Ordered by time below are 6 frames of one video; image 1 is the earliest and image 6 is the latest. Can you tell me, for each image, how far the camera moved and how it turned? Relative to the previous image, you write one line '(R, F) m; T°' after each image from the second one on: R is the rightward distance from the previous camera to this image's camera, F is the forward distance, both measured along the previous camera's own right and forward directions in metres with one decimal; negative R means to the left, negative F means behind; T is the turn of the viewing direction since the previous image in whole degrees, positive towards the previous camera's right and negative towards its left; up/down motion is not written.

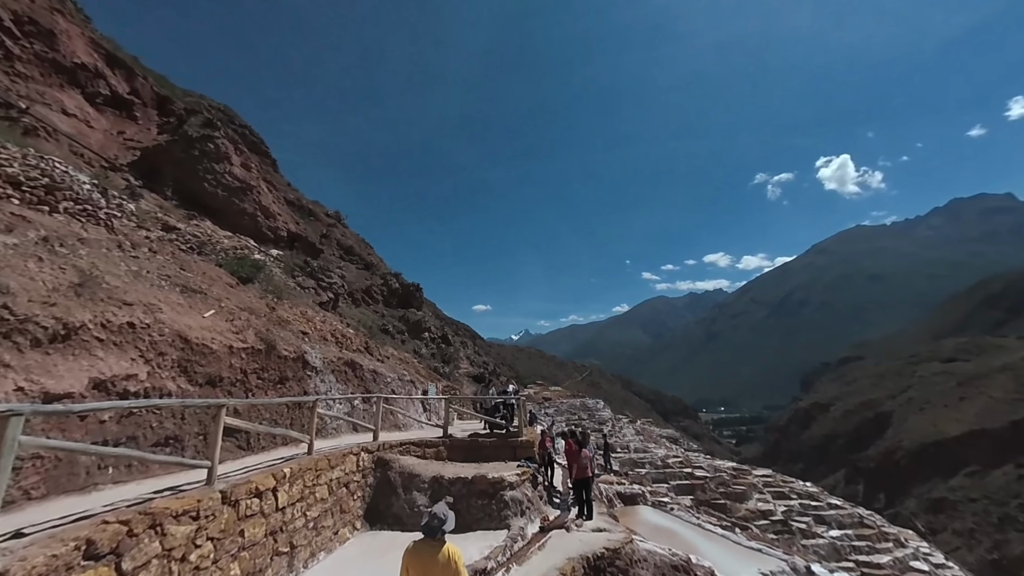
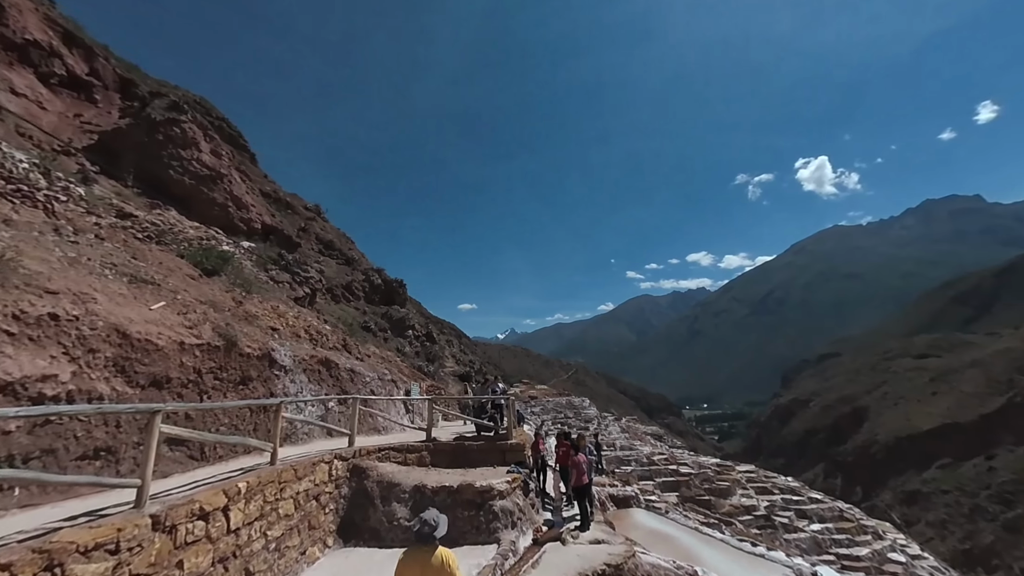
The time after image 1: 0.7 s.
(-0.1, +0.7) m; +2°
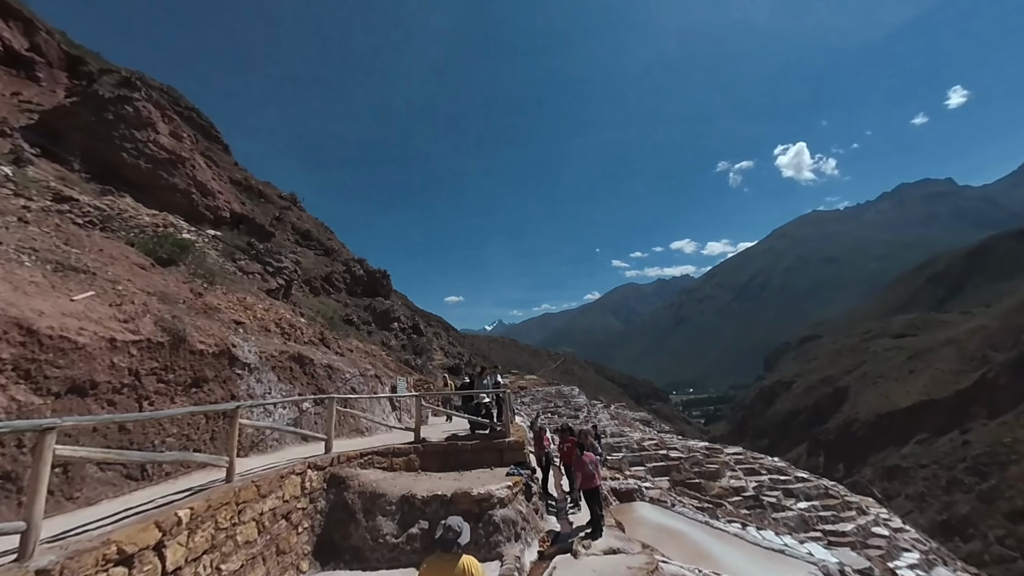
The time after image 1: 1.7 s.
(-0.2, +1.0) m; +2°
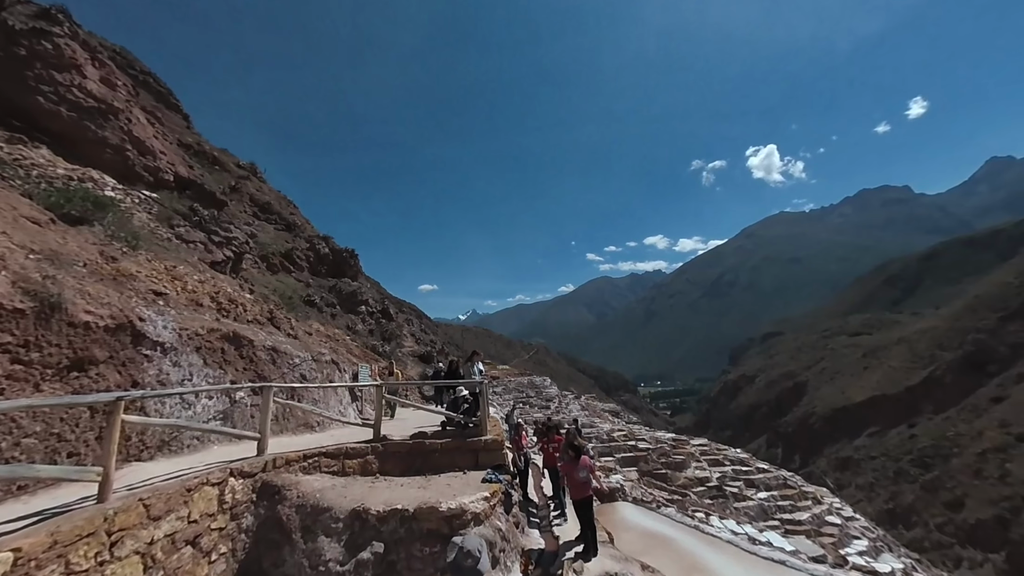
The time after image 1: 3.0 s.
(-0.1, +1.3) m; +3°
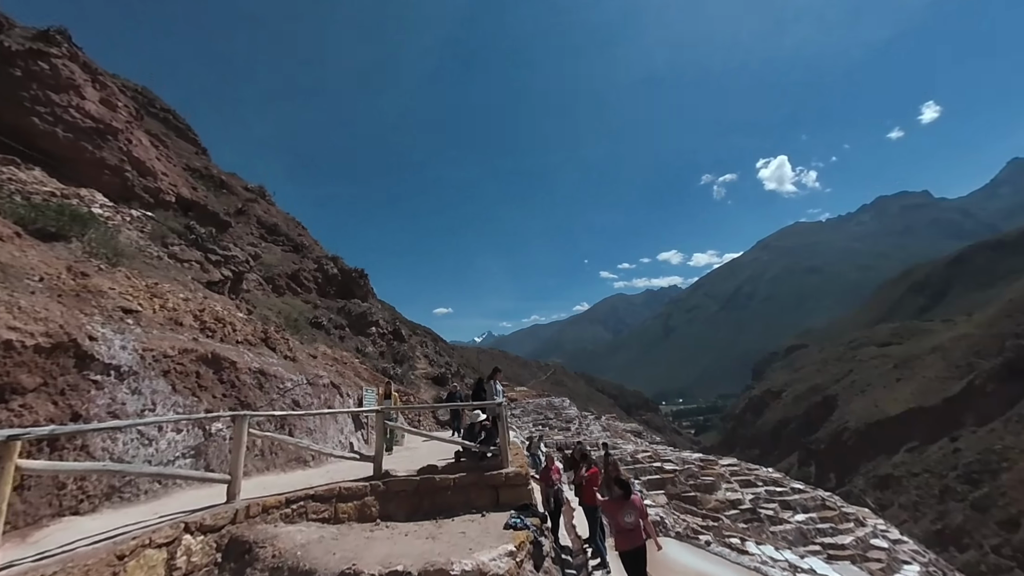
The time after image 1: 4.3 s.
(-0.1, +1.1) m; -2°
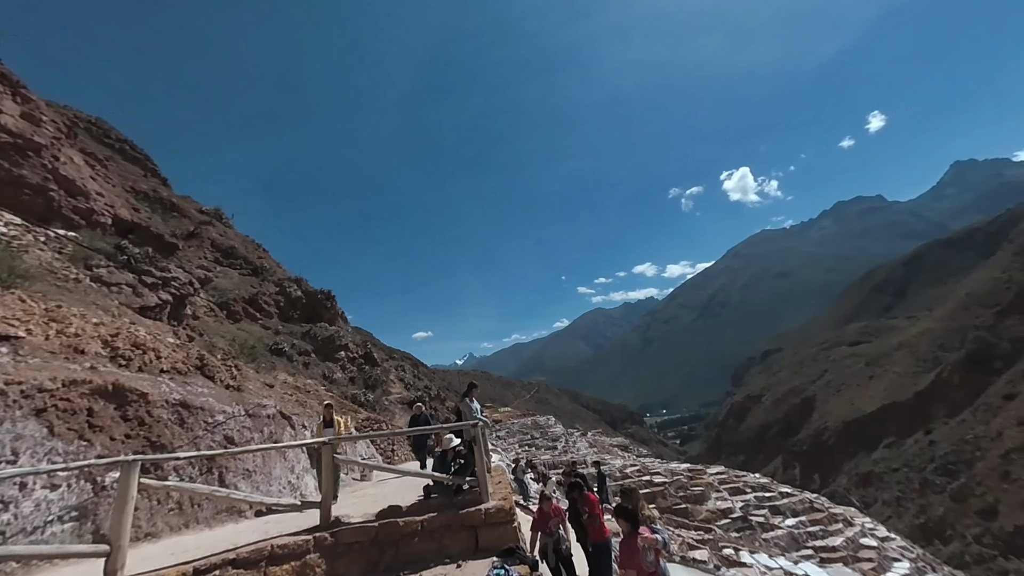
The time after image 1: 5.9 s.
(+0.1, +1.0) m; +3°
